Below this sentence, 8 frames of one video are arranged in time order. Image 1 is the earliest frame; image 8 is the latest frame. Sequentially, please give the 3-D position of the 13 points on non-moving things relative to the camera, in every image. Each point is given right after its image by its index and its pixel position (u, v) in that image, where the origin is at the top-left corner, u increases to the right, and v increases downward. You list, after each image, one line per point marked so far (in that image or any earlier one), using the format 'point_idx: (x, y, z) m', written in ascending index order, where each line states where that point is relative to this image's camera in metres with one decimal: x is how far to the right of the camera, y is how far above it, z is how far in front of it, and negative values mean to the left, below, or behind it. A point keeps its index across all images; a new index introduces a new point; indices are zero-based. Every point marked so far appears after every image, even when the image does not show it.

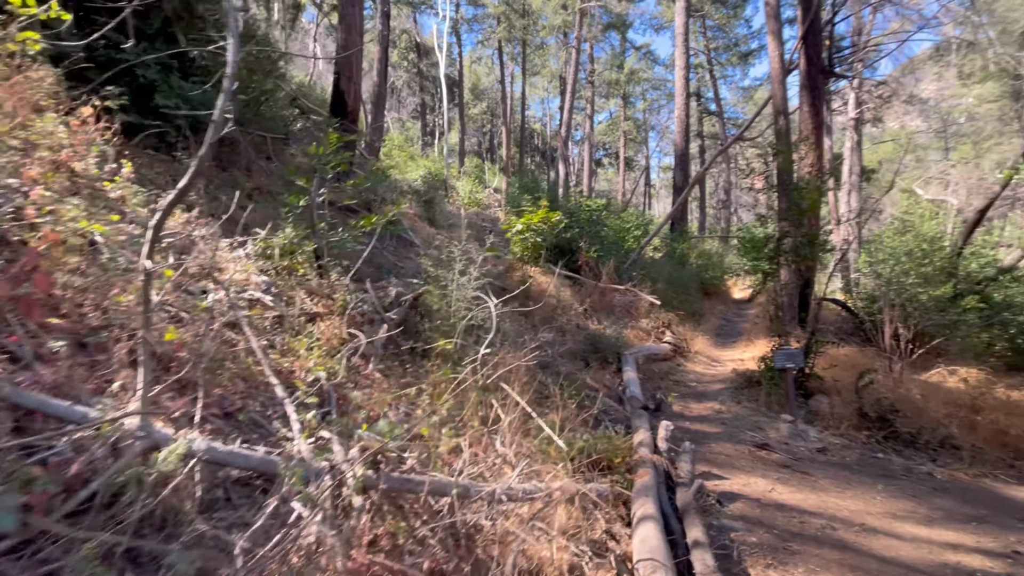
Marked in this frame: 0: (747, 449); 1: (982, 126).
0: (+2.6, -1.8, +5.4) m
1: (+17.3, +5.6, +17.4) m
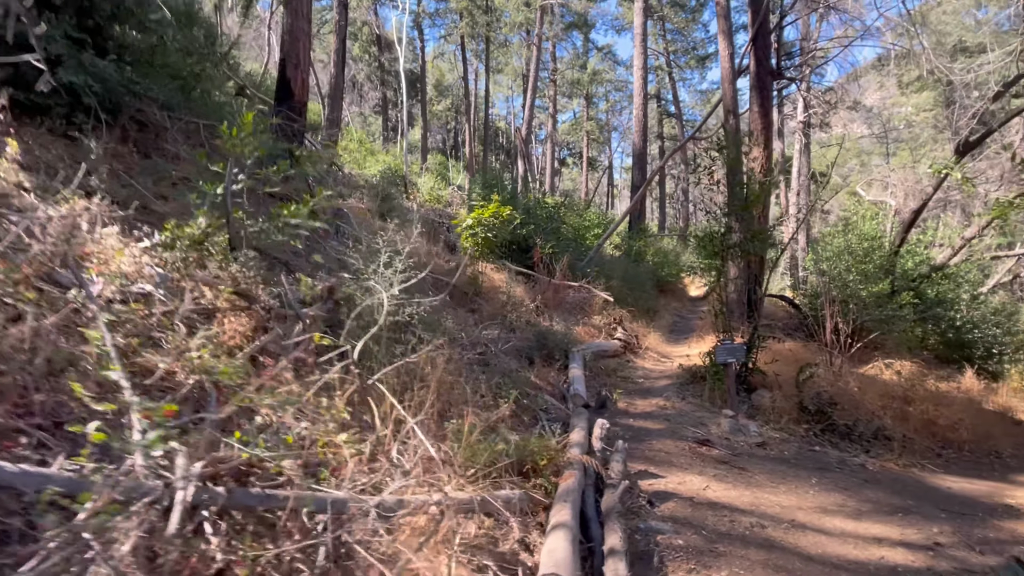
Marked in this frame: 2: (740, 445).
0: (+1.9, -1.7, +5.3) m
1: (+15.7, +5.7, +18.3) m
2: (+2.6, -1.8, +5.5) m
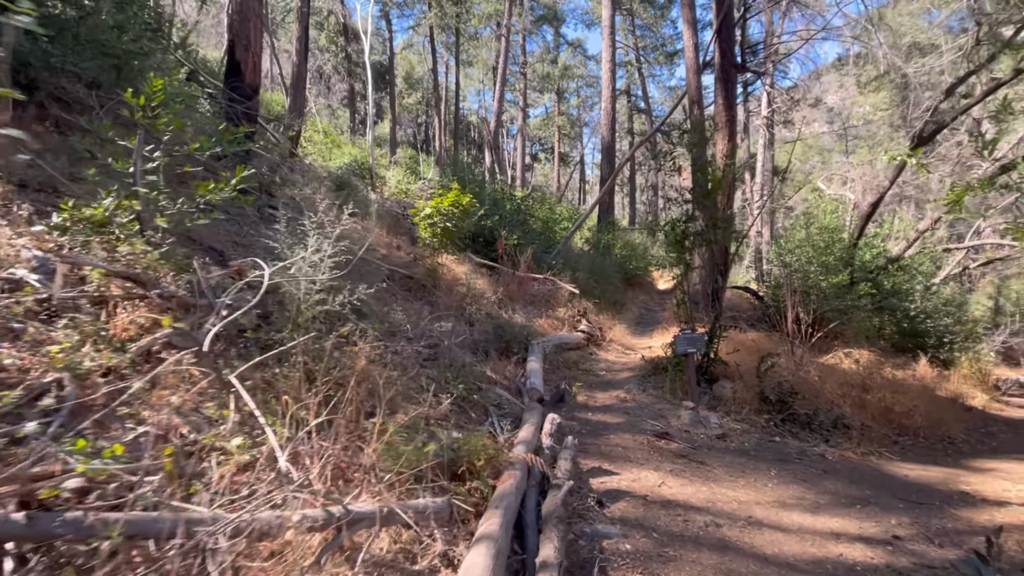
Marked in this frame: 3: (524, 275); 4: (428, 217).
0: (+1.4, -1.6, +5.1) m
1: (+14.4, +6.1, +18.7) m
2: (+2.1, -1.7, +5.3) m
3: (+0.3, +0.3, +11.1) m
4: (-1.8, +1.5, +10.0) m
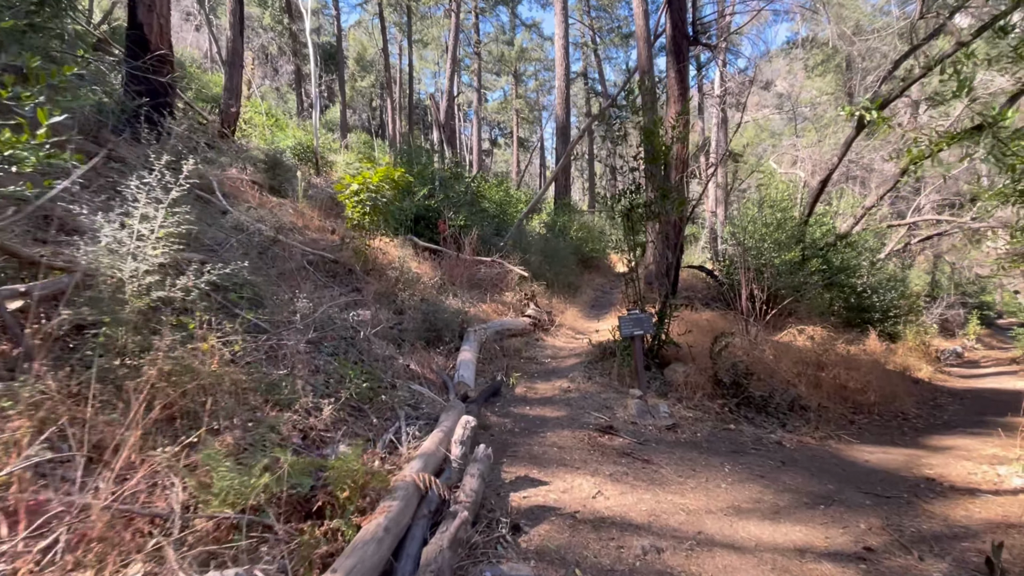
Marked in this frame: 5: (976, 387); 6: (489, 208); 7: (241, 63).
0: (+0.7, -1.4, +4.5) m
1: (+12.4, +7.0, +18.8) m
2: (+1.4, -1.4, +4.7) m
3: (-0.9, +0.7, +10.3) m
4: (-2.9, +1.8, +9.1) m
5: (+11.1, -2.4, +11.3) m
6: (-0.5, +2.2, +13.6) m
7: (-7.8, +6.5, +13.9) m
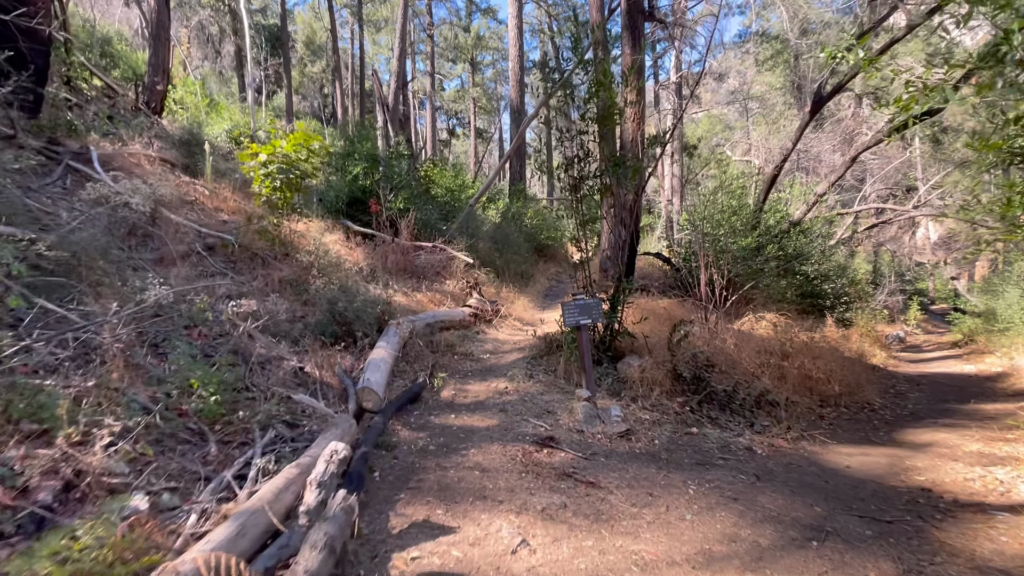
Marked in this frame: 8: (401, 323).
0: (0.0, -1.2, +3.6) m
1: (+10.5, +7.5, +18.7) m
2: (+0.7, -1.2, +3.9) m
3: (-2.1, +0.9, +9.2) m
4: (-4.0, +2.0, +7.8) m
5: (+9.8, -2.0, +11.2) m
6: (-2.0, +2.4, +12.5) m
7: (-9.2, +6.7, +12.2) m
8: (-1.2, -0.4, +5.3) m
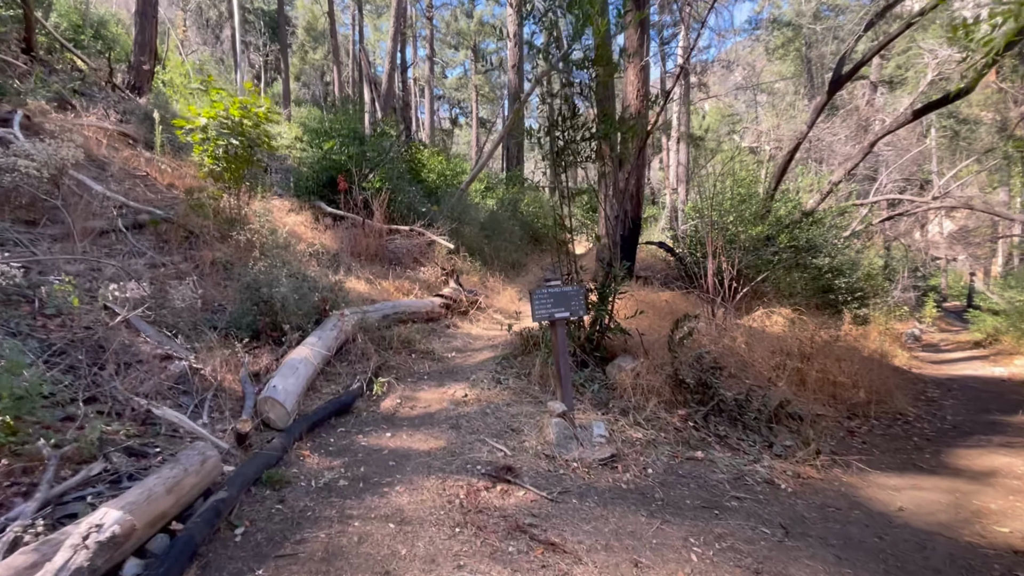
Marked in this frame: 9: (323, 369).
0: (-0.3, -1.1, +2.6) m
1: (+10.4, +7.7, +17.6) m
2: (+0.4, -1.1, +3.0) m
3: (-2.3, +1.1, +8.3) m
4: (-4.2, +2.2, +6.9) m
5: (+9.6, -1.9, +10.2) m
6: (-2.2, +2.7, +11.6) m
7: (-9.4, +7.0, +11.2) m
8: (-1.5, -0.2, +4.3) m
9: (-1.5, -0.7, +3.8) m
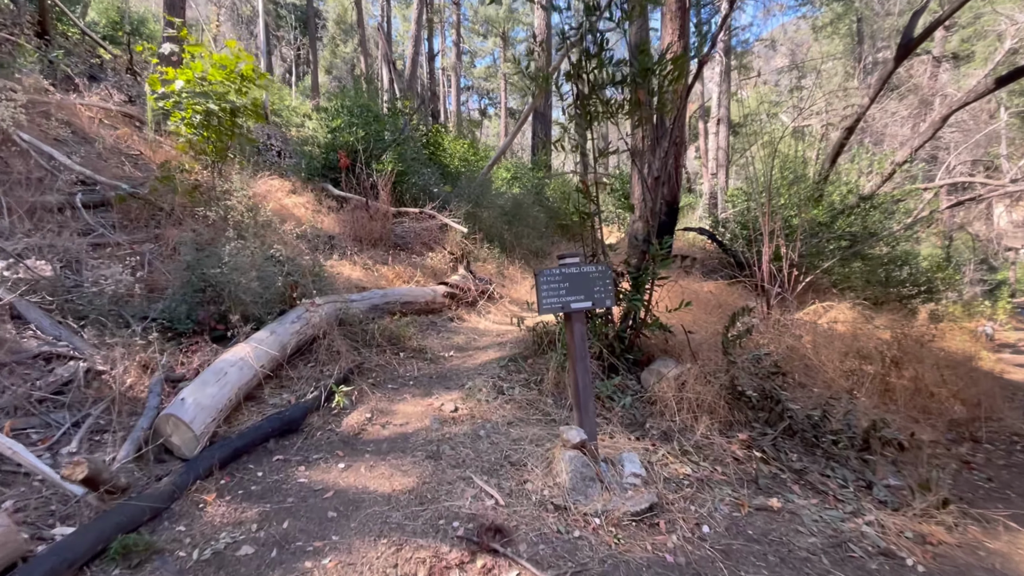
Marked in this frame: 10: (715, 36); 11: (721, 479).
0: (-0.4, -1.0, +1.7) m
1: (+11.3, +7.9, +15.9) m
2: (+0.3, -1.0, +2.0) m
3: (-2.0, +1.3, +7.5) m
4: (-4.0, +2.4, +6.2) m
5: (+10.0, -1.7, +8.7) m
6: (-1.6, +2.9, +10.7) m
7: (-8.9, +7.3, +10.8) m
8: (-1.5, -0.1, +3.5) m
9: (-1.5, -0.5, +3.0) m
10: (+2.1, +2.4, +4.7) m
11: (+1.2, -1.1, +2.6) m
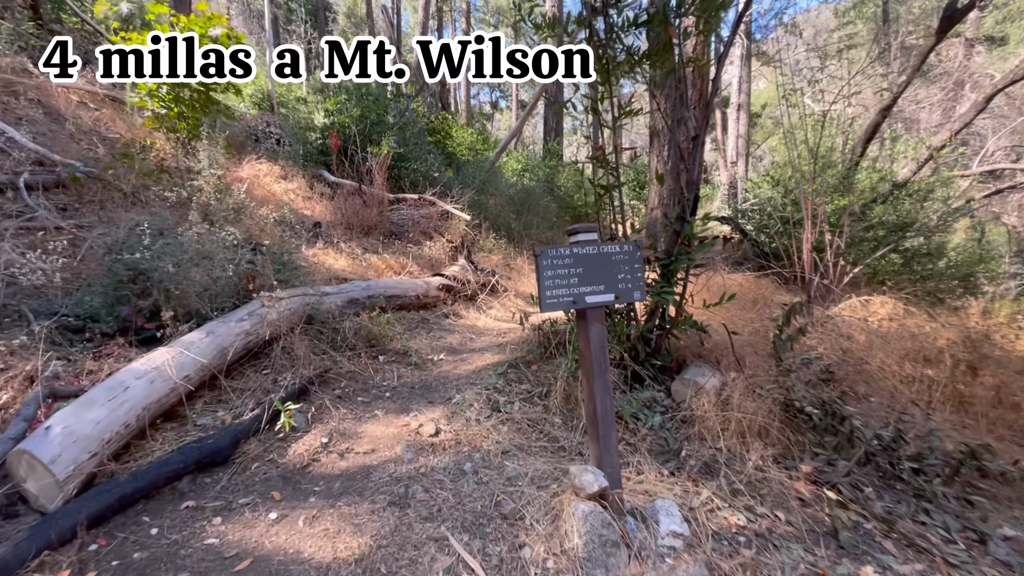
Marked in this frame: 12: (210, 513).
0: (-0.4, -1.0, +1.1) m
1: (+11.6, +8.1, +14.8) m
2: (+0.3, -1.0, +1.4) m
3: (-1.9, +1.4, +6.9) m
4: (-3.9, +2.4, +5.6) m
5: (+10.1, -1.6, +7.8) m
6: (-1.5, +3.1, +10.1) m
7: (-8.7, +7.4, +10.3) m
8: (-1.5, -0.1, +2.9) m
9: (-1.5, -0.5, +2.4) m
10: (+2.1, +2.4, +4.0) m
11: (+1.1, -1.0, +2.0) m
12: (-1.1, -0.8, +1.7) m
